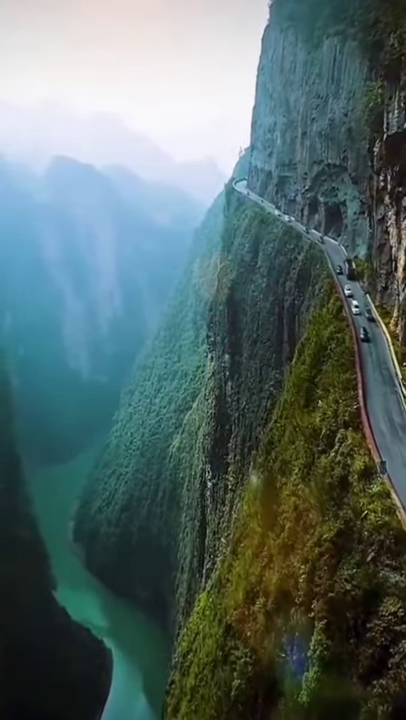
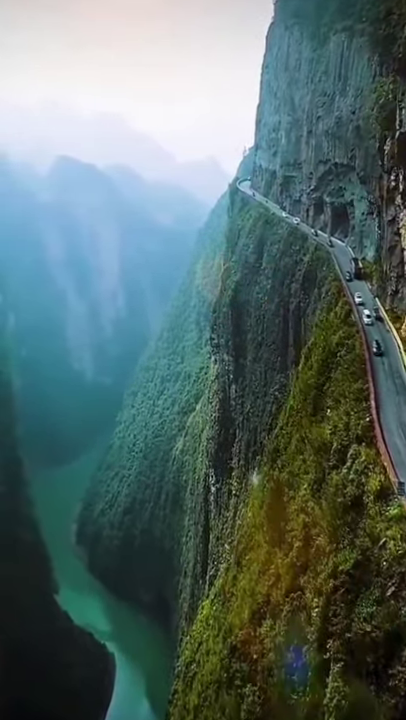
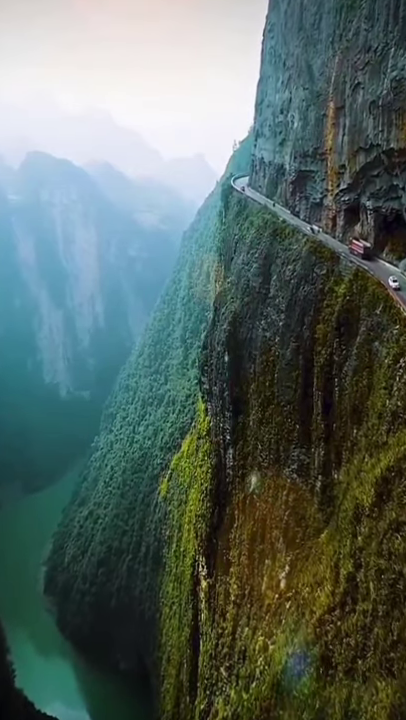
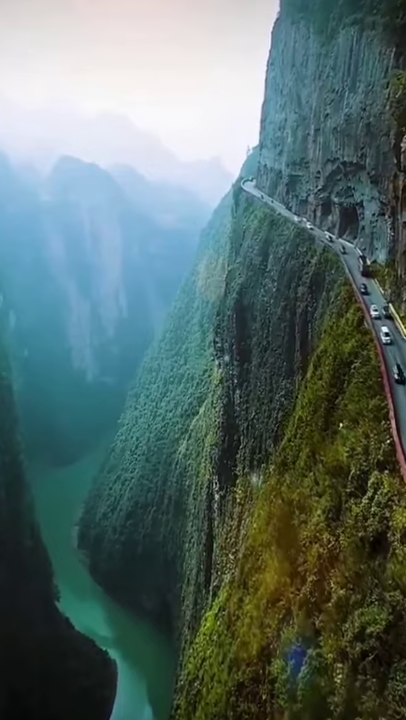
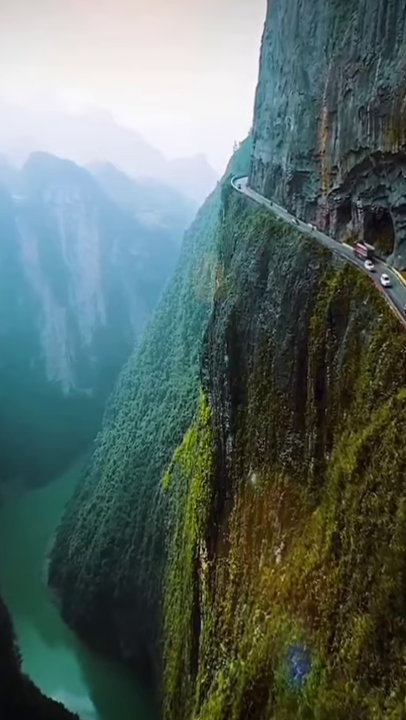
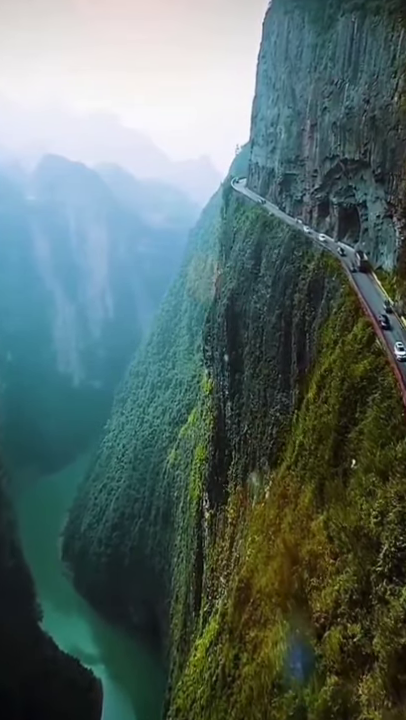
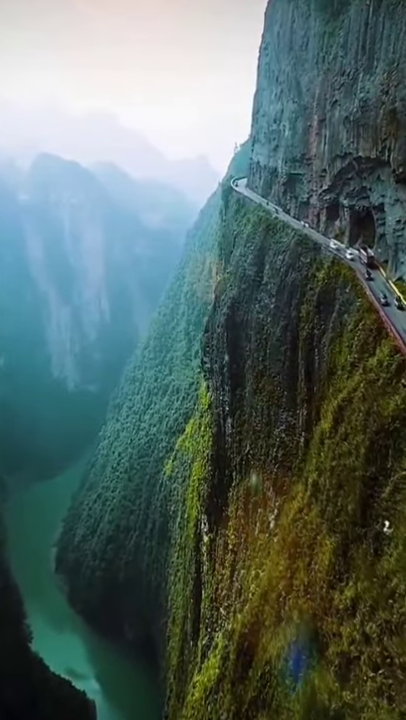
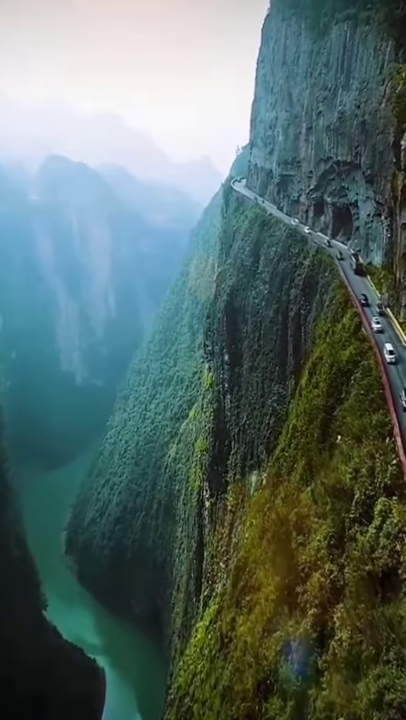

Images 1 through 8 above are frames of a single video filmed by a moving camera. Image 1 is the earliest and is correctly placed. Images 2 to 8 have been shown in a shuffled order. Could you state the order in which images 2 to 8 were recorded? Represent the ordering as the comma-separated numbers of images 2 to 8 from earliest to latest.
2, 4, 8, 6, 7, 5, 3
